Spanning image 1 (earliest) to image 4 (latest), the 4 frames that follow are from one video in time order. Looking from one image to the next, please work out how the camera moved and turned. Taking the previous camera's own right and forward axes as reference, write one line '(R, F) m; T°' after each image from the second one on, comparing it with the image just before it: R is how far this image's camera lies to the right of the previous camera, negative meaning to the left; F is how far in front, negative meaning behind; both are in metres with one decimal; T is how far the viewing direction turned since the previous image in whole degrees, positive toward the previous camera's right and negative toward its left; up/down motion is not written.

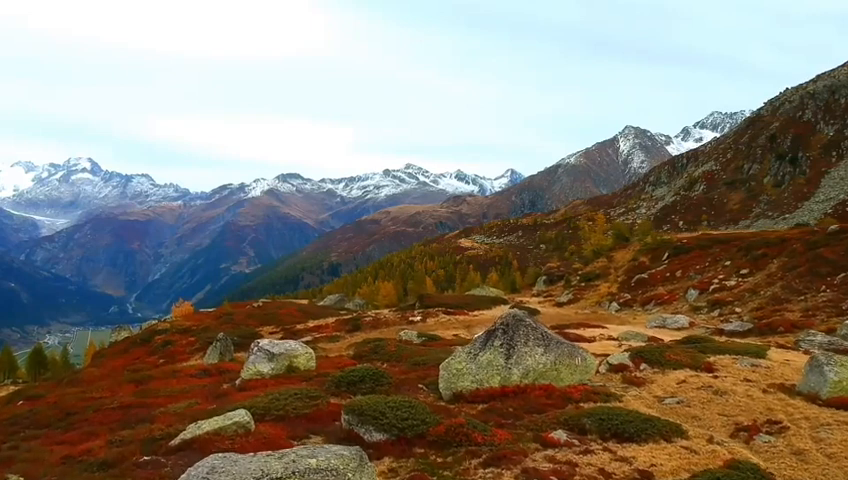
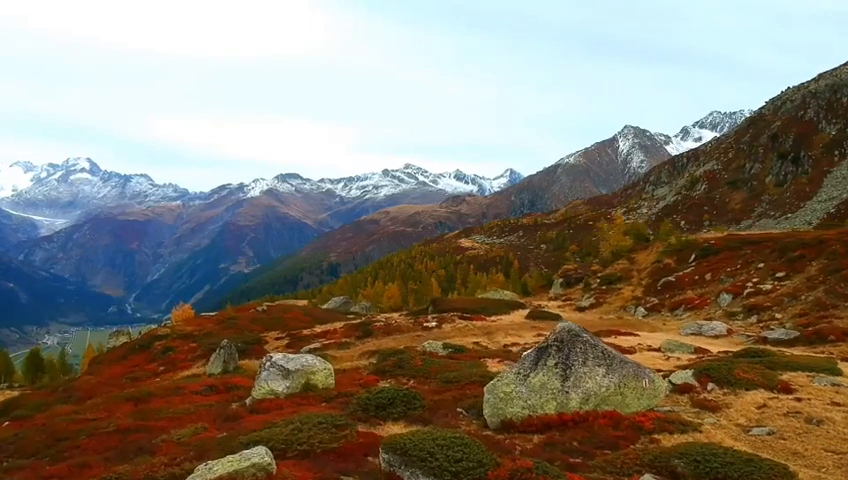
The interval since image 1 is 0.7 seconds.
(-2.1, +4.0) m; 0°
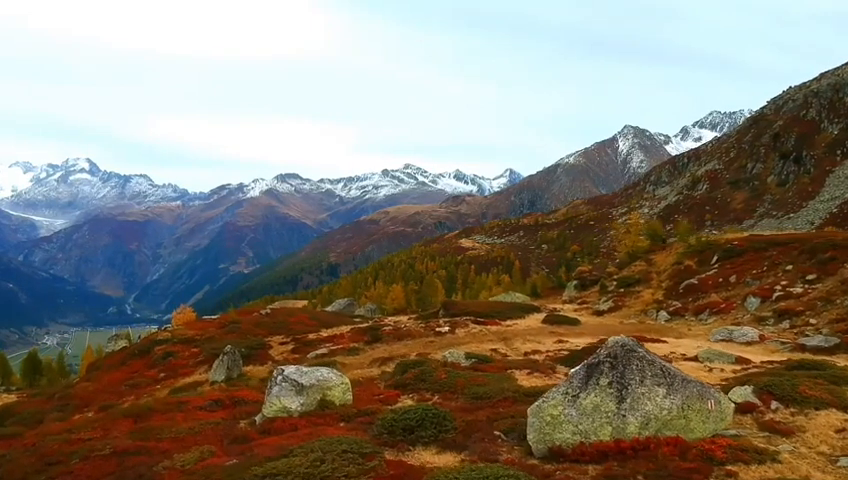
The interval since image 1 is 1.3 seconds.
(-1.5, +3.0) m; 0°
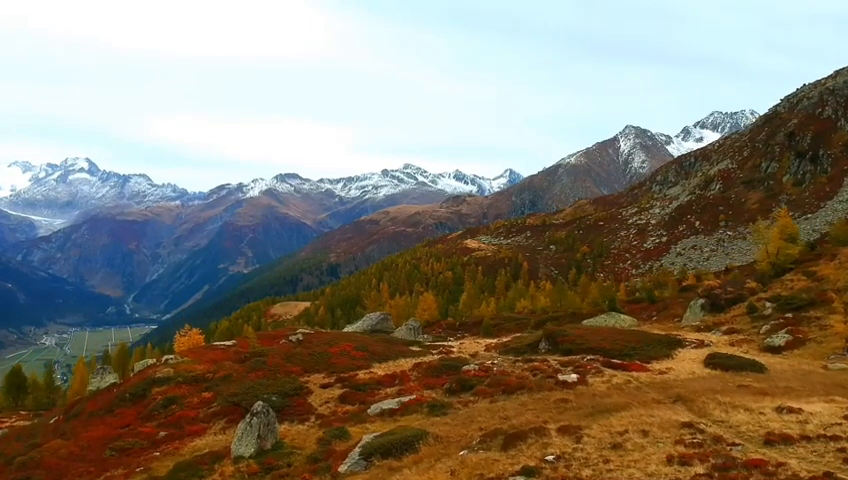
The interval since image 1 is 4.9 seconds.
(-9.9, +20.3) m; 0°
